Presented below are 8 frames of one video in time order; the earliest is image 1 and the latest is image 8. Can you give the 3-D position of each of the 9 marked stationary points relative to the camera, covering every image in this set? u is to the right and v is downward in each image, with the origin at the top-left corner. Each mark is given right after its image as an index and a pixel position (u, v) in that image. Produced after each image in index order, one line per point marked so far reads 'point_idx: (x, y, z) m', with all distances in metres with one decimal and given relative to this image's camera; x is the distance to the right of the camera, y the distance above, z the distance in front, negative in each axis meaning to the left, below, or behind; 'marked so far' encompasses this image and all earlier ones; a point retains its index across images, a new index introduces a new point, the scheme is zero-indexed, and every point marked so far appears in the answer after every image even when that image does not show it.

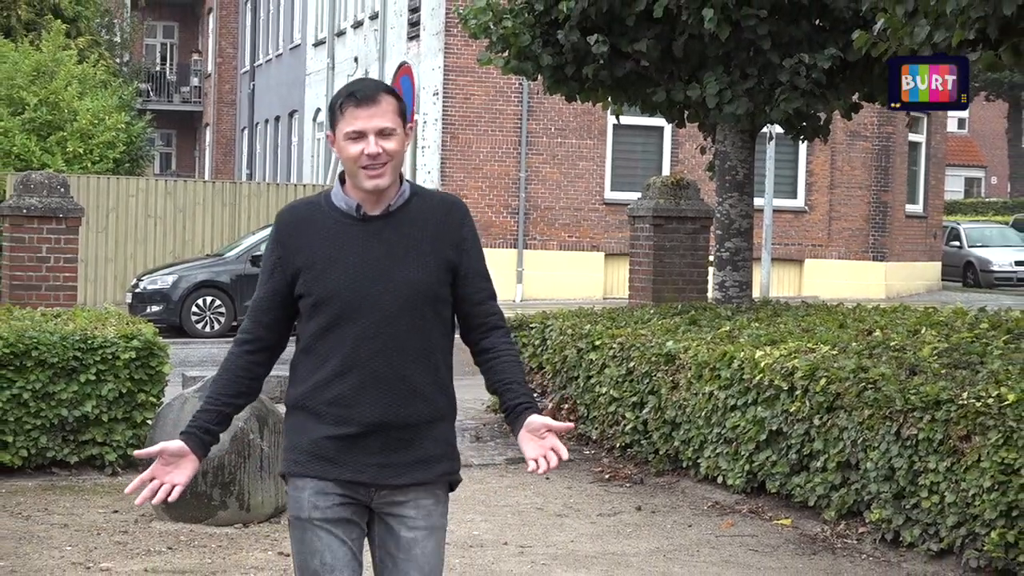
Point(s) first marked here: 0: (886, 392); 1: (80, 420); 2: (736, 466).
0: (+1.0, -0.3, +5.4) m
1: (-1.3, -0.4, +6.0) m
2: (+0.7, -0.6, +6.1) m
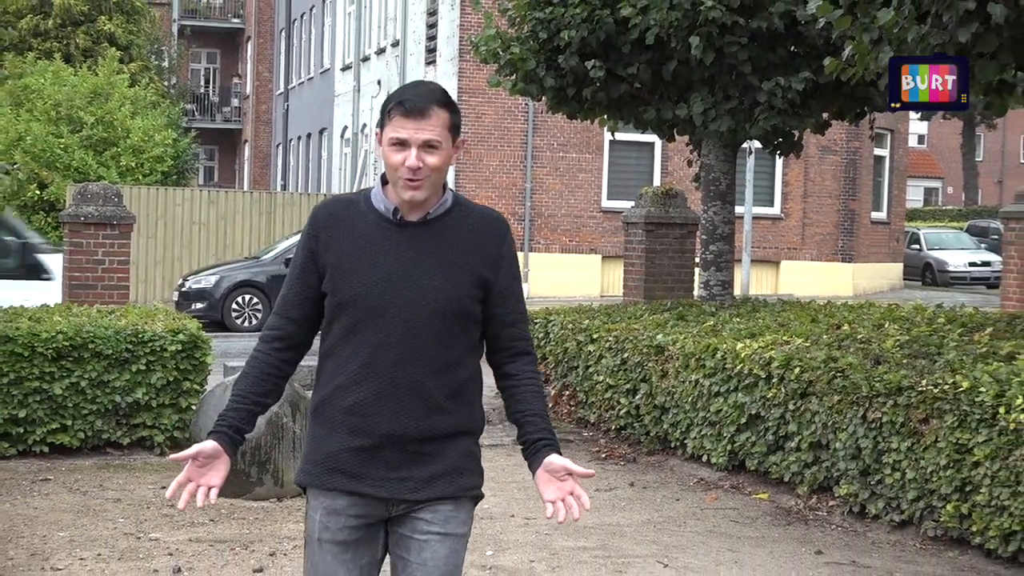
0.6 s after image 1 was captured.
0: (+1.1, -0.3, +6.0) m
1: (-1.3, -0.4, +6.7) m
2: (+0.7, -0.6, +6.7) m
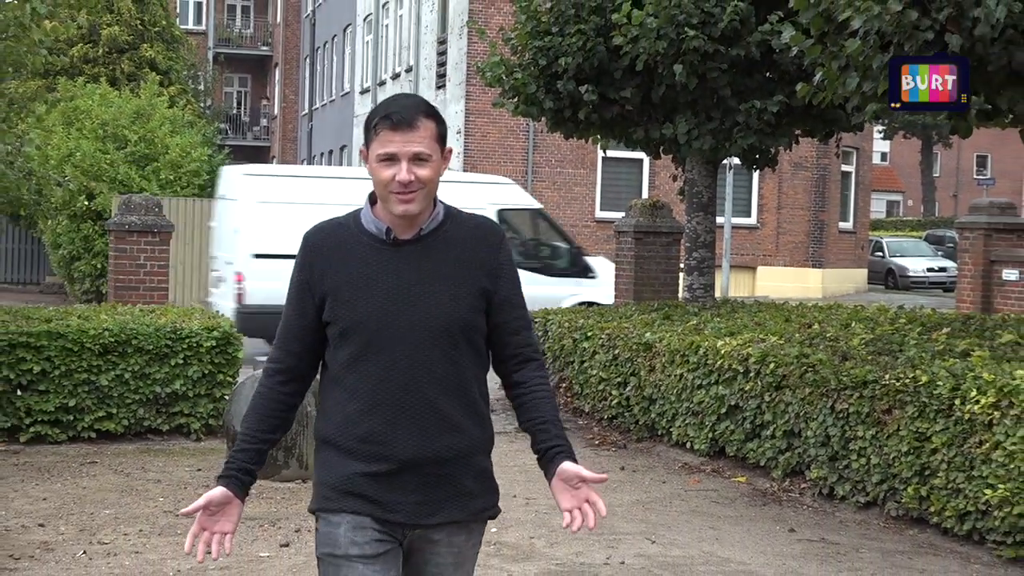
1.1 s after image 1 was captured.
0: (+1.1, -0.3, +6.6) m
1: (-1.3, -0.4, +7.3) m
2: (+0.7, -0.6, +7.3) m
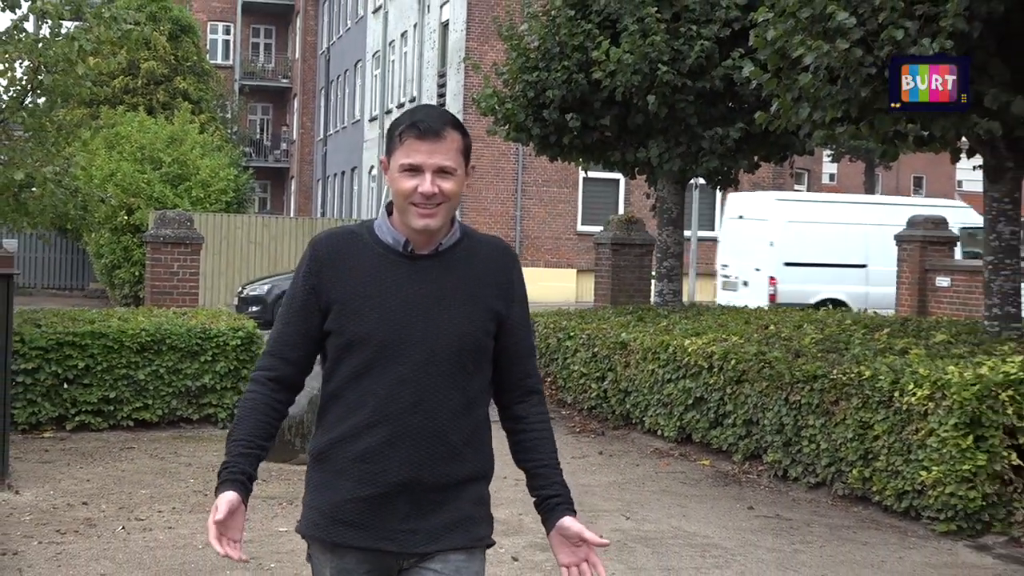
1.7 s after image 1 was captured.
0: (+1.0, -0.3, +7.5) m
1: (-1.3, -0.4, +8.1) m
2: (+0.7, -0.6, +8.1) m
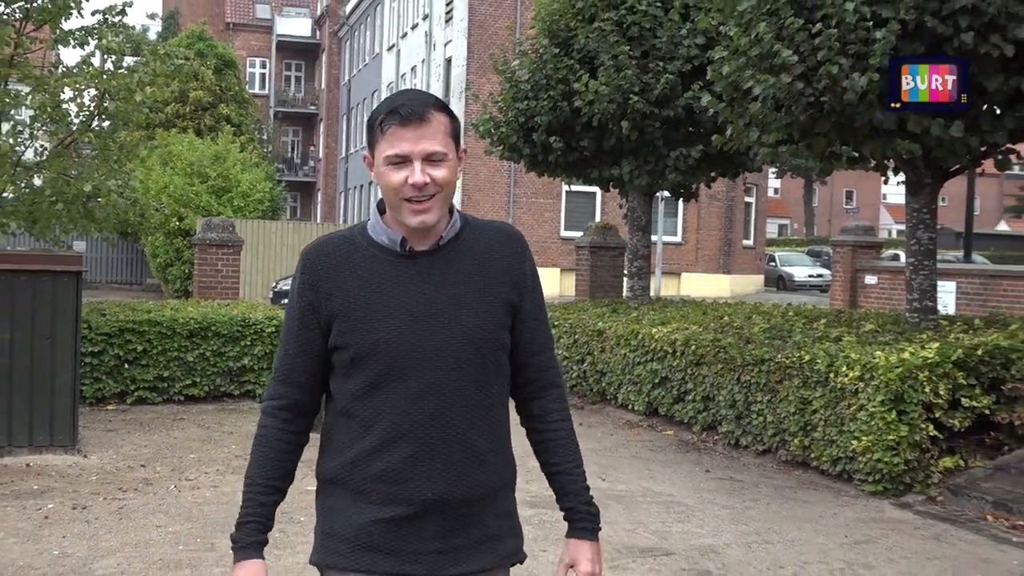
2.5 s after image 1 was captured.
0: (+1.0, -0.3, +8.7) m
1: (-1.4, -0.4, +9.5) m
2: (+0.7, -0.5, +9.4) m
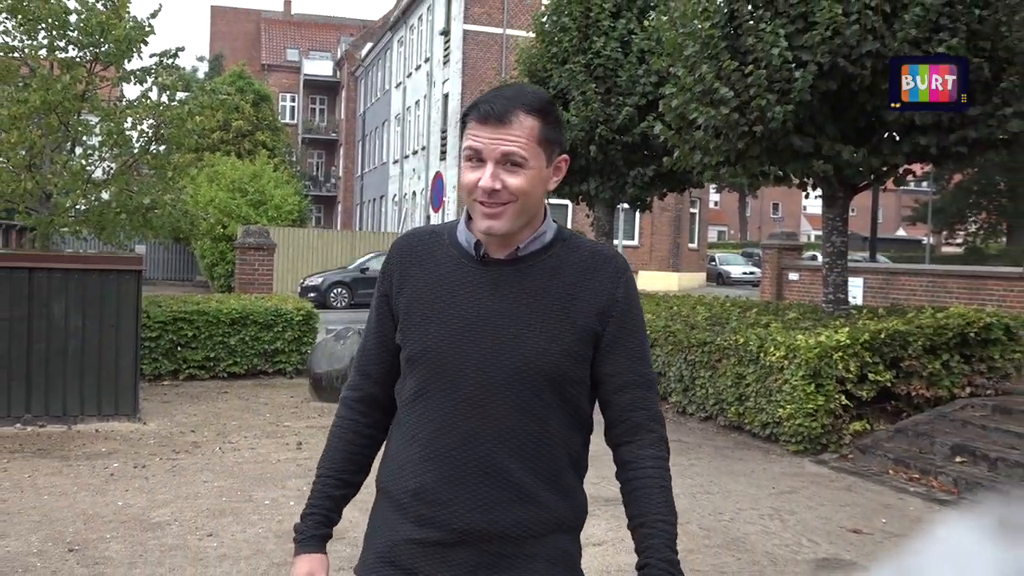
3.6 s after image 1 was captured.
0: (+0.9, -0.3, +10.6) m
1: (-1.4, -0.4, +11.3) m
2: (+0.6, -0.5, +11.3) m
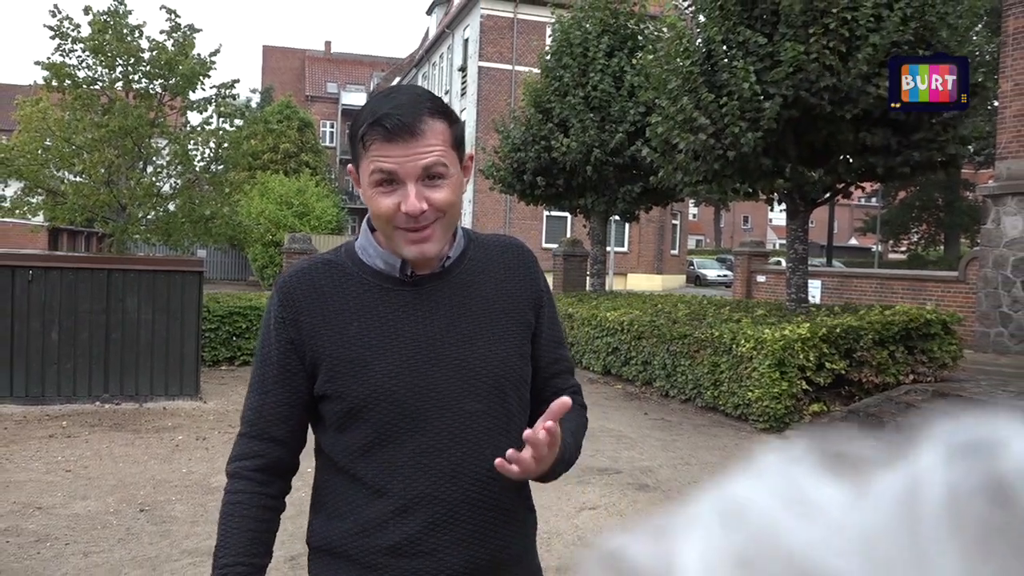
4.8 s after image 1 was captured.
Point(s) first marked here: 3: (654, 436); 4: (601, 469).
0: (+1.0, -0.3, +12.3) m
1: (-1.4, -0.4, +13.0) m
2: (+0.6, -0.5, +13.0) m
3: (+0.8, -0.9, +11.5) m
4: (+0.5, -1.0, +10.3) m
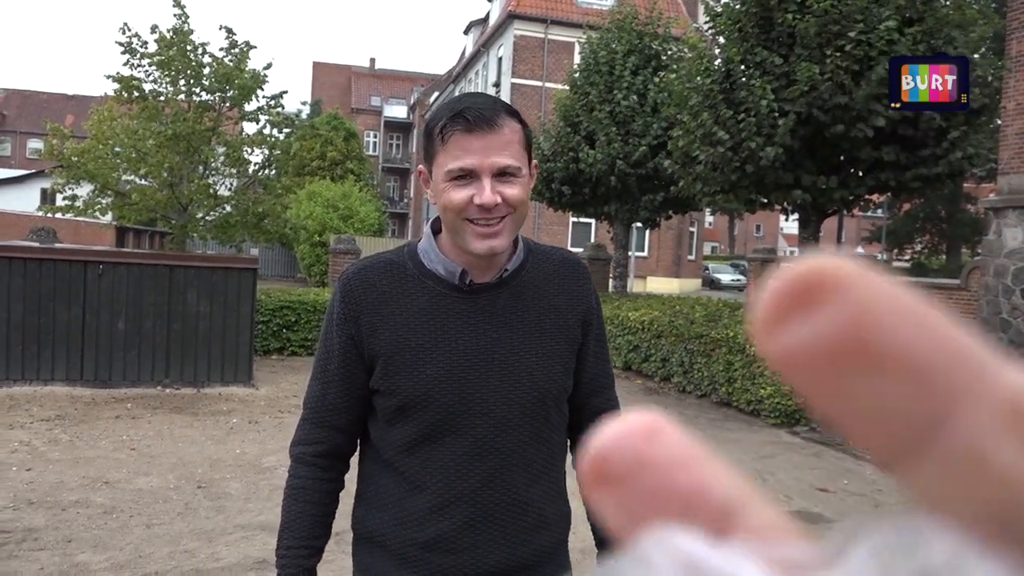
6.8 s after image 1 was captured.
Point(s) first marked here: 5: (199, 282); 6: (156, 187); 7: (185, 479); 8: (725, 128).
0: (+1.2, -0.3, +13.1) m
1: (-1.1, -0.3, +14.0) m
2: (+0.9, -0.5, +13.9) m
3: (+1.0, -0.9, +12.3) m
4: (+0.5, -1.0, +11.2) m
5: (-2.2, 0.0, +13.3) m
6: (-2.4, +0.7, +12.7) m
7: (-1.8, -1.0, +10.3) m
8: (+1.4, +1.0, +12.6) m
